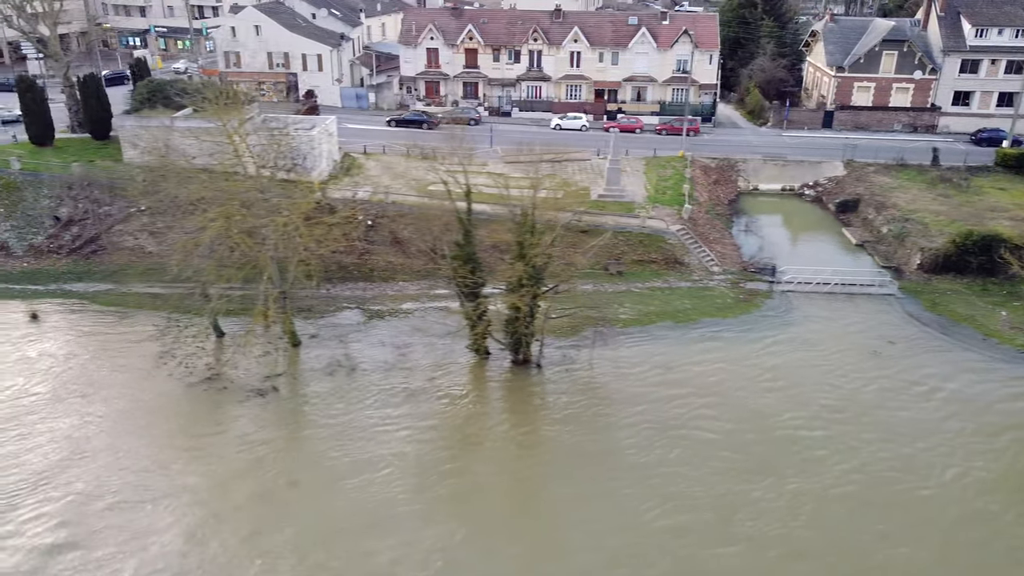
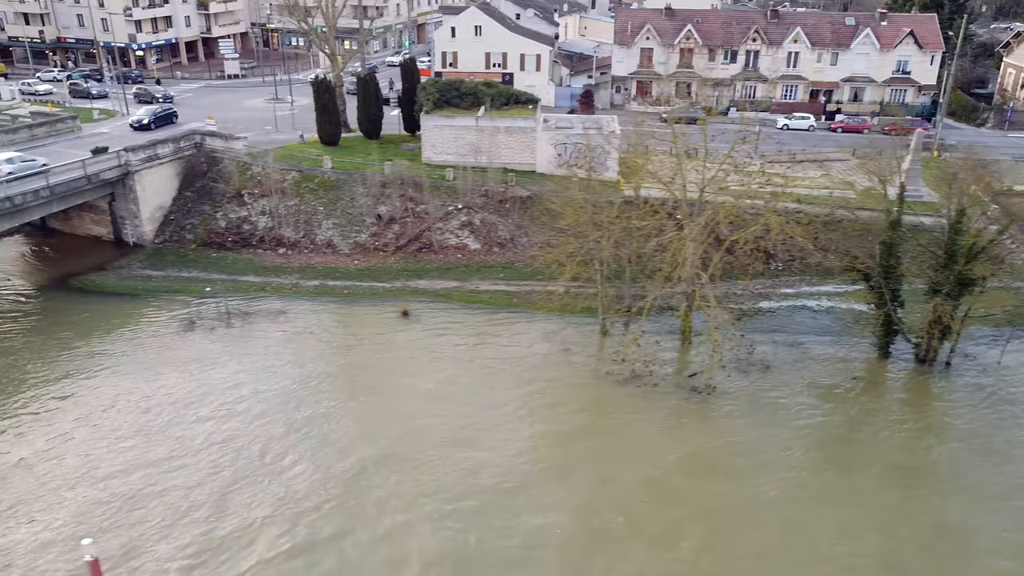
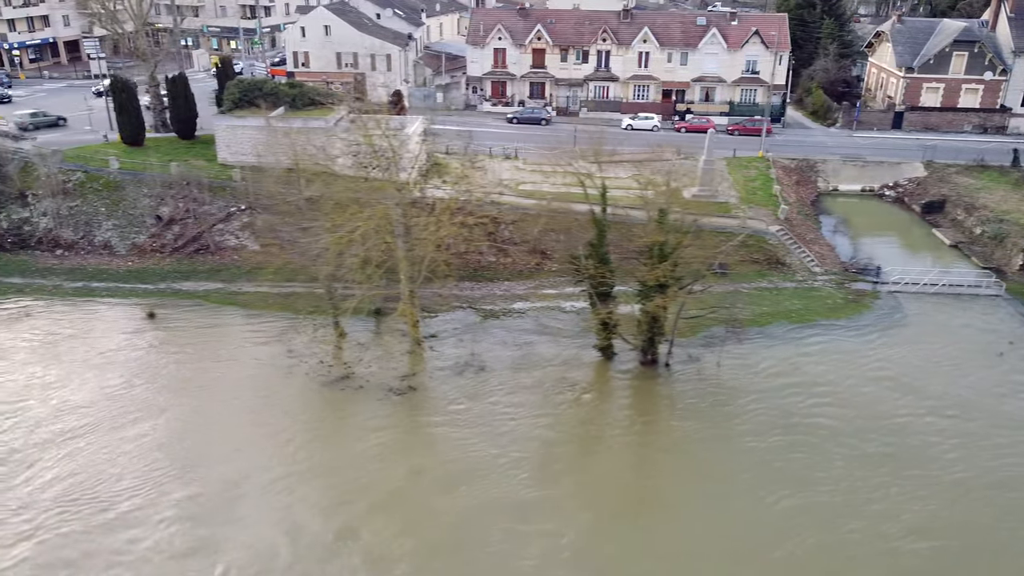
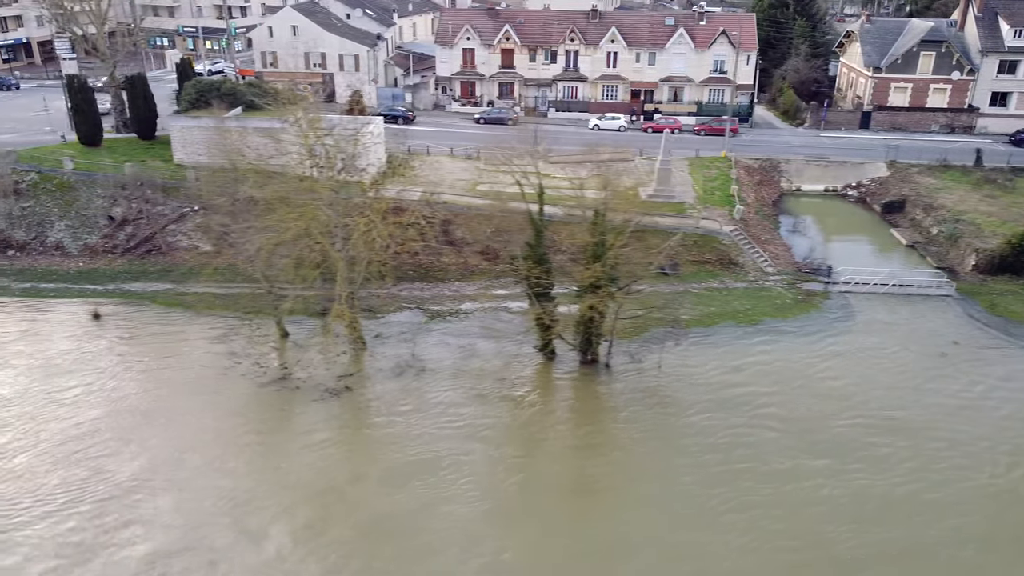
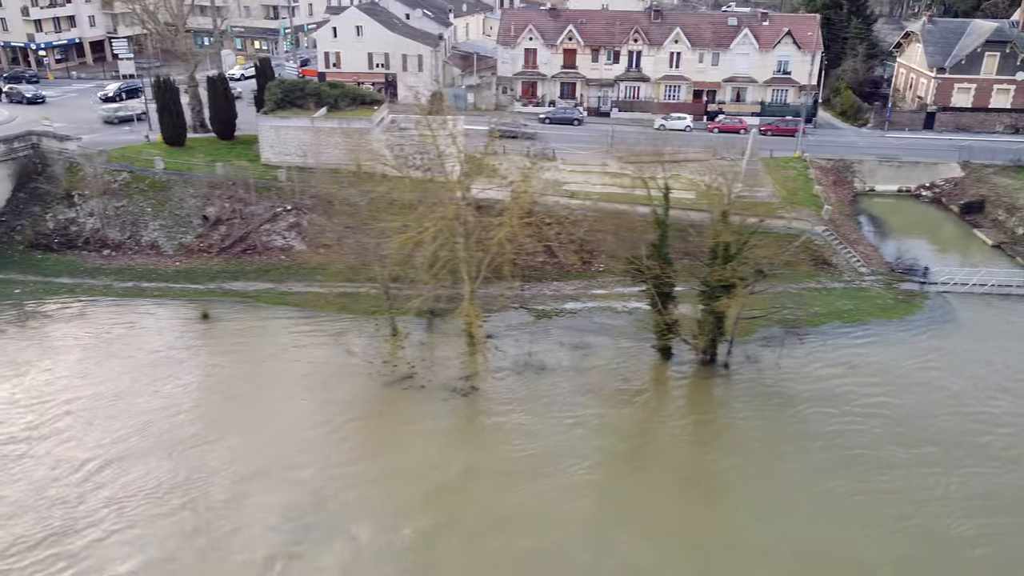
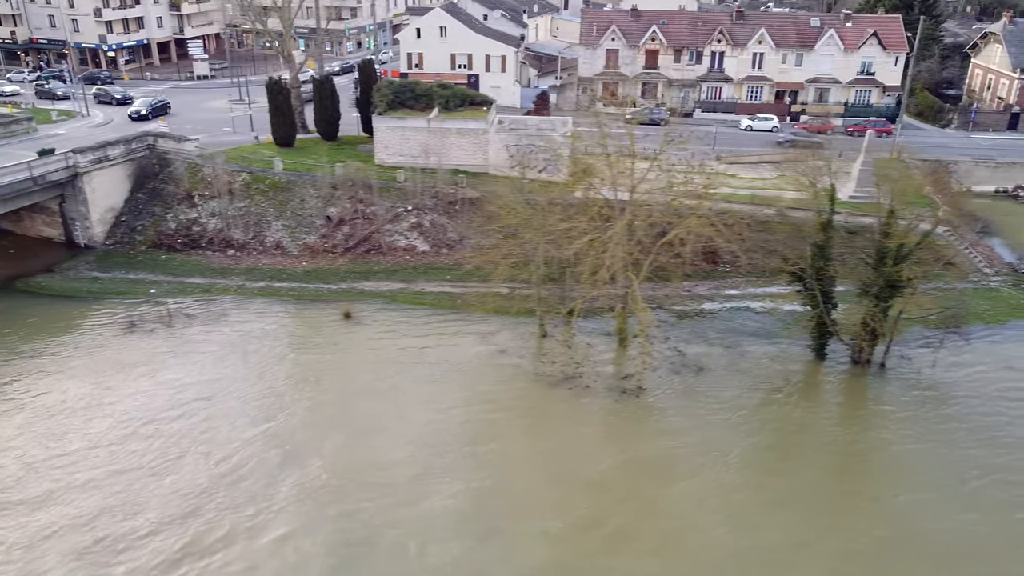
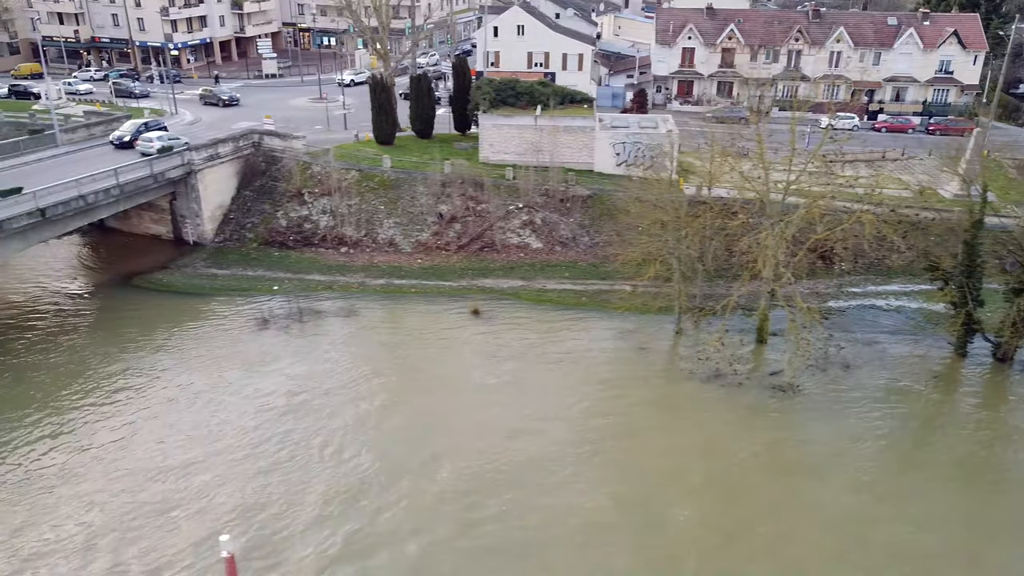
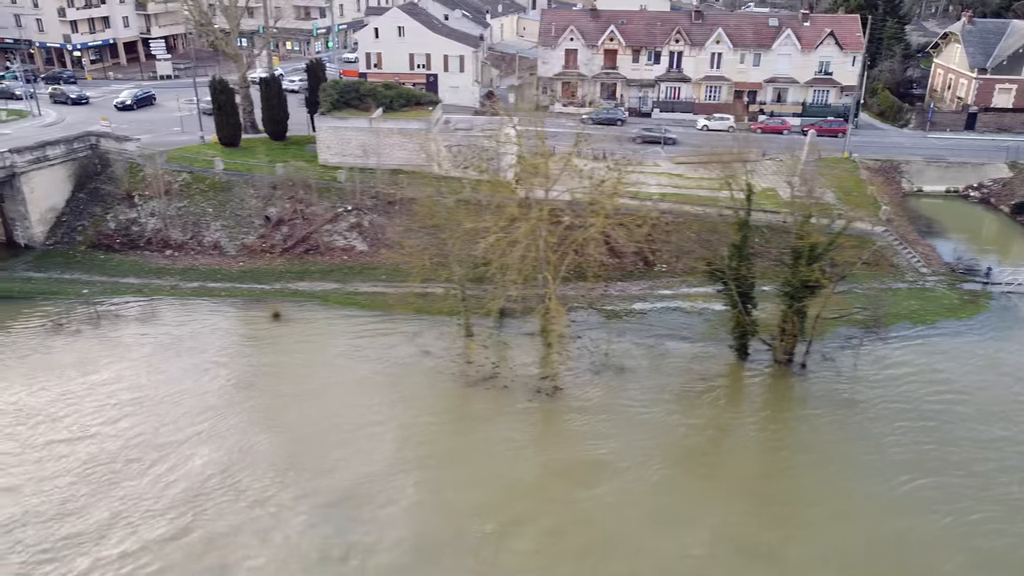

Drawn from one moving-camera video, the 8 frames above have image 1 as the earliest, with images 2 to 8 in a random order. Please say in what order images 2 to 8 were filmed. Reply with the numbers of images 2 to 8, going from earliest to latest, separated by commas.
4, 3, 5, 8, 6, 2, 7
